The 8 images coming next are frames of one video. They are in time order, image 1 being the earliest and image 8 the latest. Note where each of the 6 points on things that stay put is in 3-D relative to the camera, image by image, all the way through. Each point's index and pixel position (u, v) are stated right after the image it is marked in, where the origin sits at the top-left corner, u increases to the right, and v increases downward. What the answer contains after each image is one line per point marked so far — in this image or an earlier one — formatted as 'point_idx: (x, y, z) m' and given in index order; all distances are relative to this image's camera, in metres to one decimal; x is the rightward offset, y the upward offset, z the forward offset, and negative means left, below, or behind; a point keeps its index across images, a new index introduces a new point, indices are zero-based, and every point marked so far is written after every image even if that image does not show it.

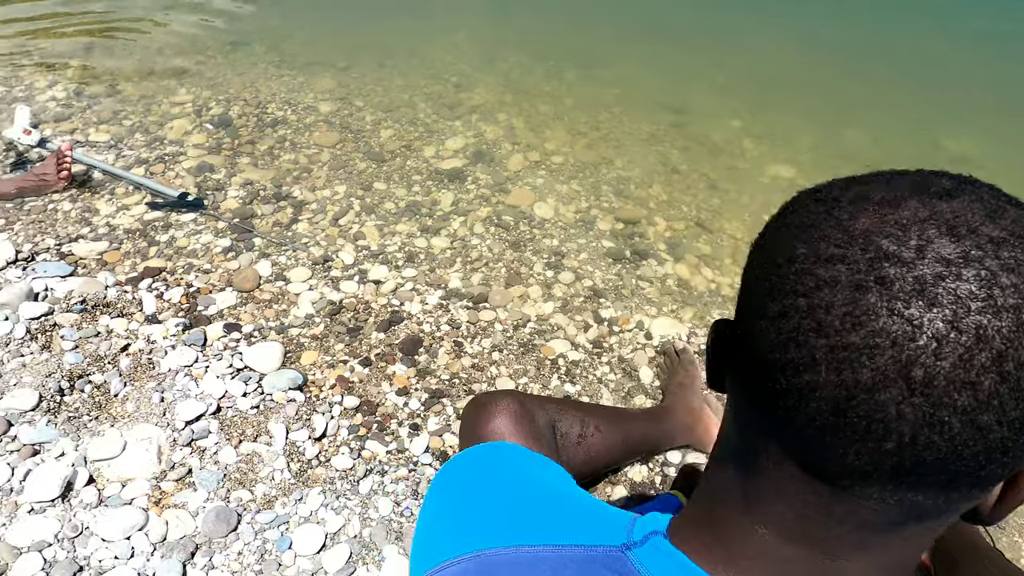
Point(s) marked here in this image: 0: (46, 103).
0: (-4.2, +1.7, +6.0) m
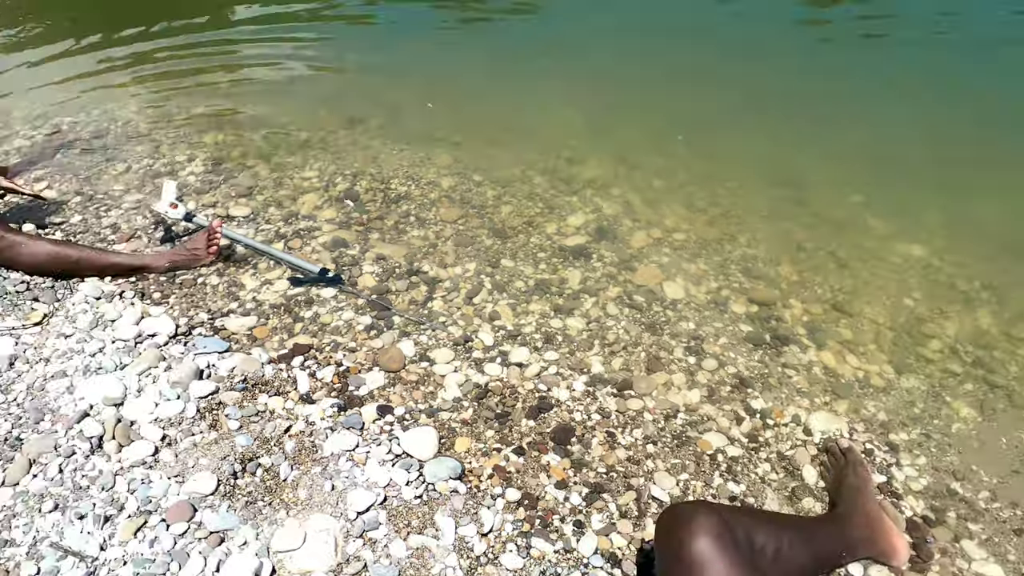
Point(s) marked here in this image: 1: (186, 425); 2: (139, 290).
0: (-3.1, +1.1, +6.4) m
1: (-1.8, -0.8, +3.6) m
2: (-2.7, 0.0, +4.9) m
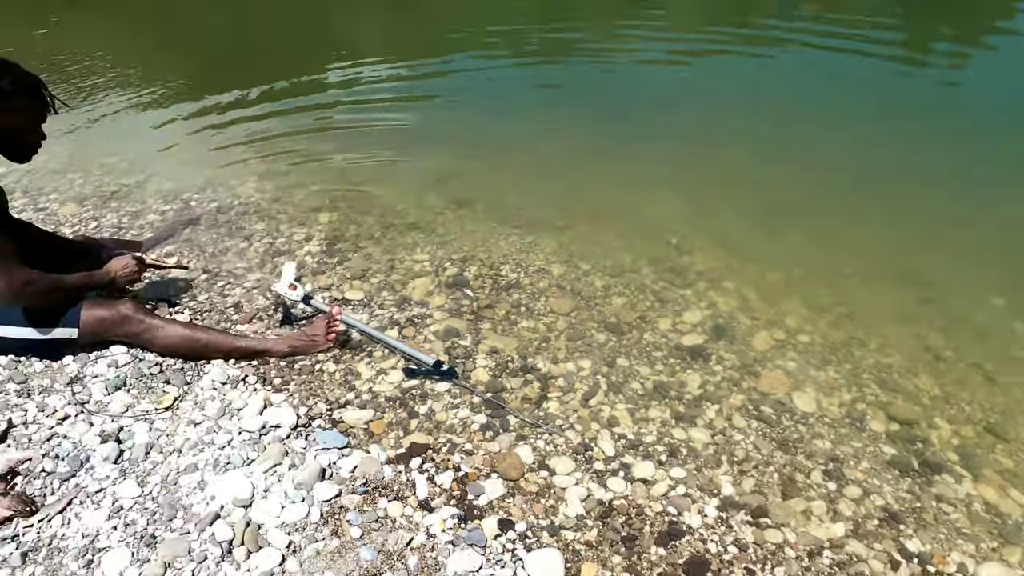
0: (-2.0, +0.3, +6.6) m
1: (-1.1, -1.3, +3.6) m
2: (-1.9, -0.6, +5.0) m
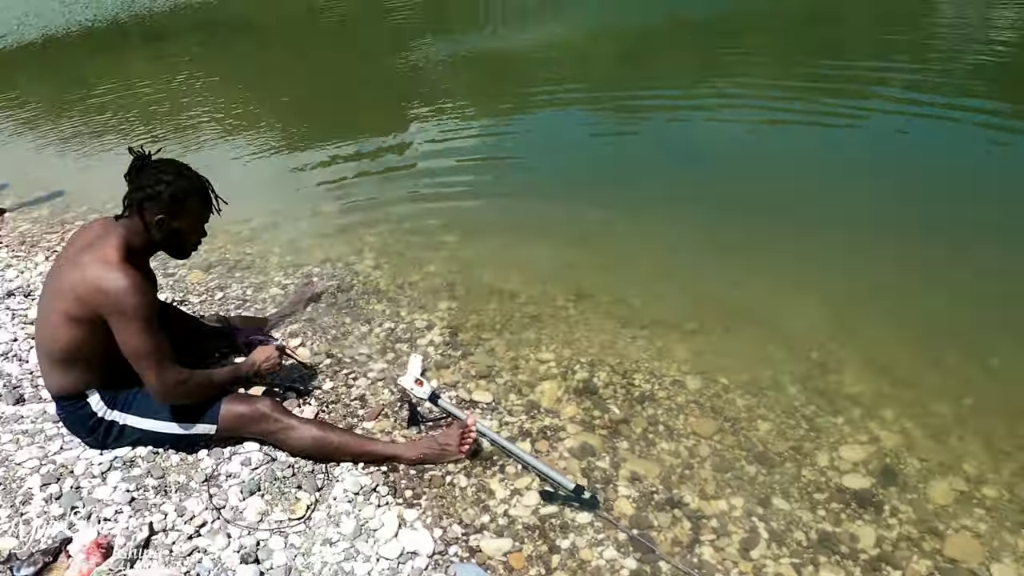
0: (-0.8, -0.6, +6.4) m
1: (-0.2, -2.0, +3.3) m
2: (-0.9, -1.4, +4.8) m
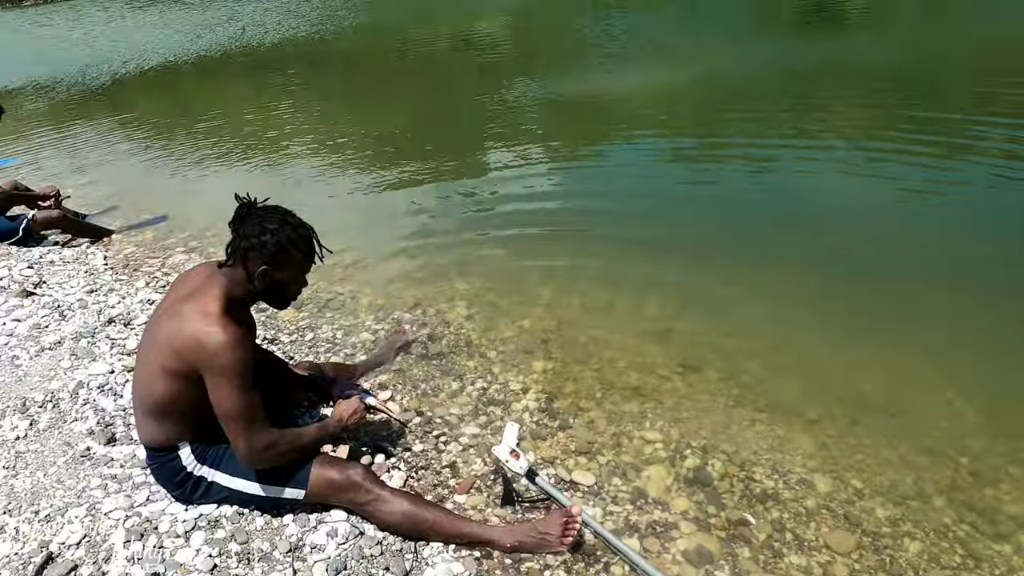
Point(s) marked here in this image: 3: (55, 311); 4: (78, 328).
0: (+0.1, -1.1, +6.0) m
1: (+0.2, -2.4, +2.7) m
2: (-0.2, -1.9, +4.3) m
3: (-5.0, -0.2, +7.2) m
4: (-4.4, -0.4, +6.8) m
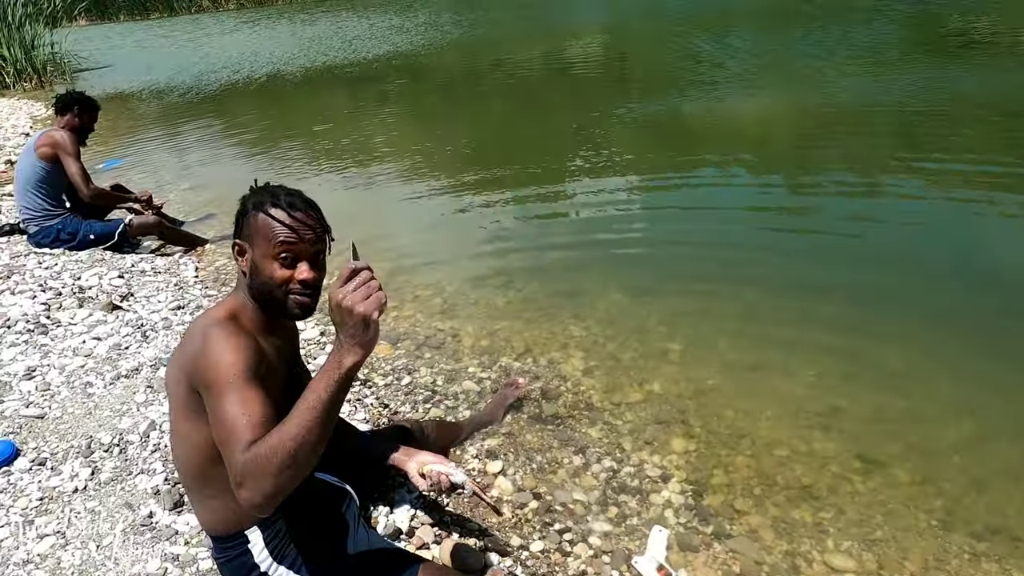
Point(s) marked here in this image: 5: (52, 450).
0: (+1.1, -1.6, +4.8) m
1: (+0.8, -2.8, +1.5) m
2: (+0.6, -2.3, +3.1) m
3: (-3.7, -0.4, +6.6) m
4: (-3.3, -0.6, +6.1) m
5: (-3.3, -1.2, +4.7) m
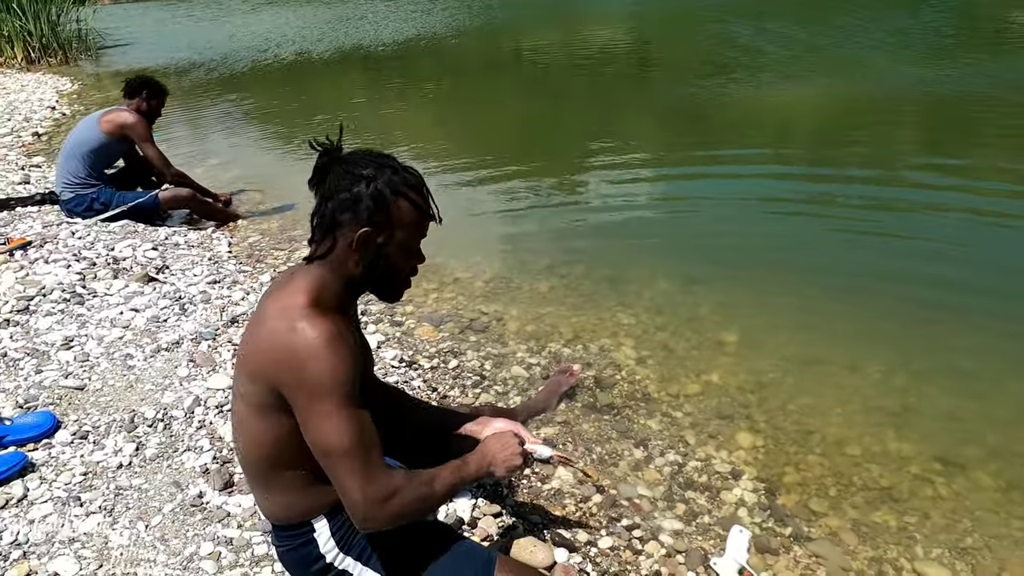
0: (+1.5, -1.5, +4.5) m
1: (+1.1, -2.7, +1.2) m
2: (+1.0, -2.2, +2.9) m
3: (-3.2, -0.1, +6.3) m
4: (-2.8, -0.3, +5.9) m
5: (-2.8, -0.9, +4.5) m
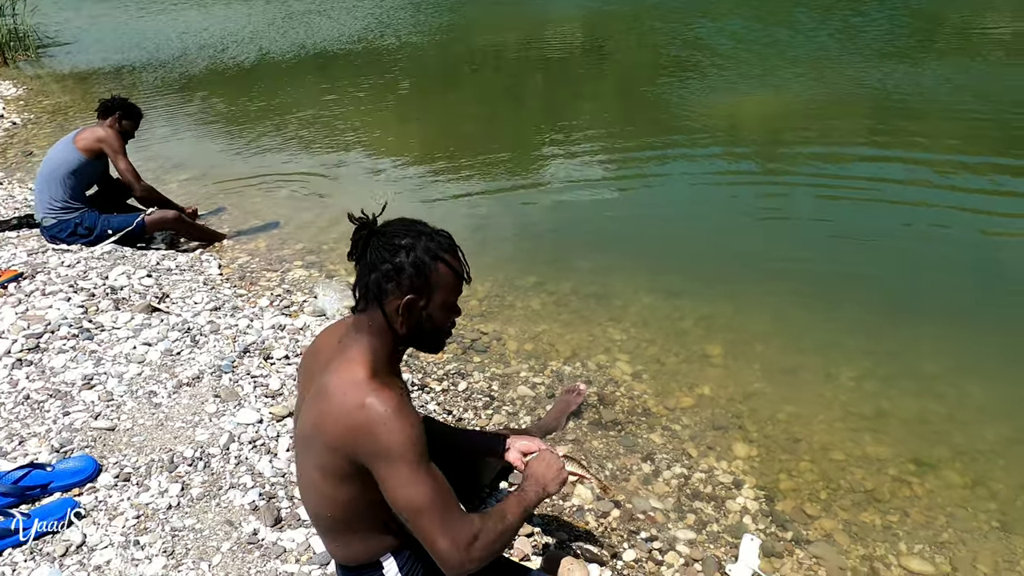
0: (+1.7, -1.7, +5.0) m
1: (+1.6, -3.0, +1.7) m
2: (+1.3, -2.4, +3.3) m
3: (-3.2, -0.5, +6.4) m
4: (-2.7, -0.6, +6.0) m
5: (-2.7, -1.2, +4.7) m
